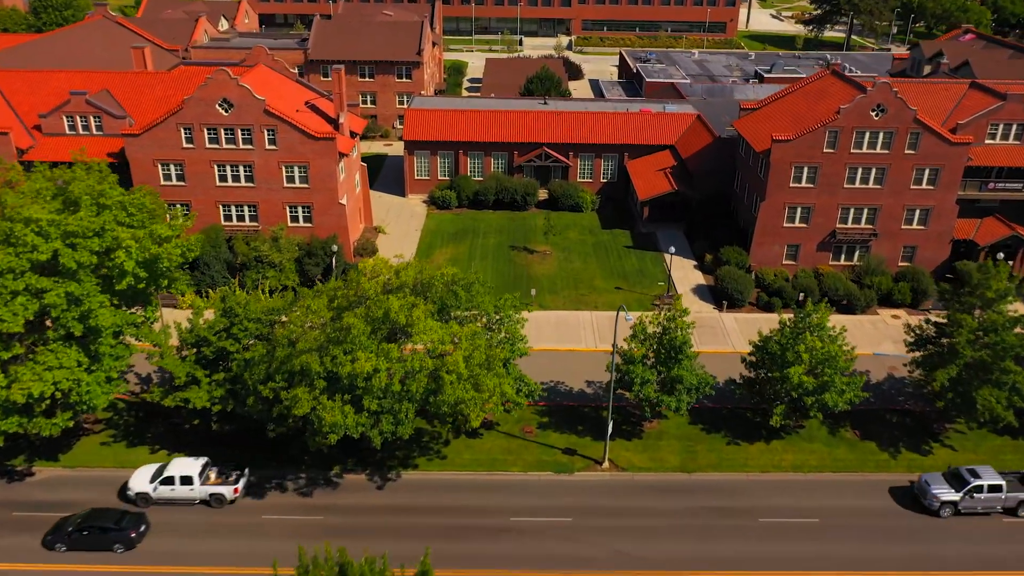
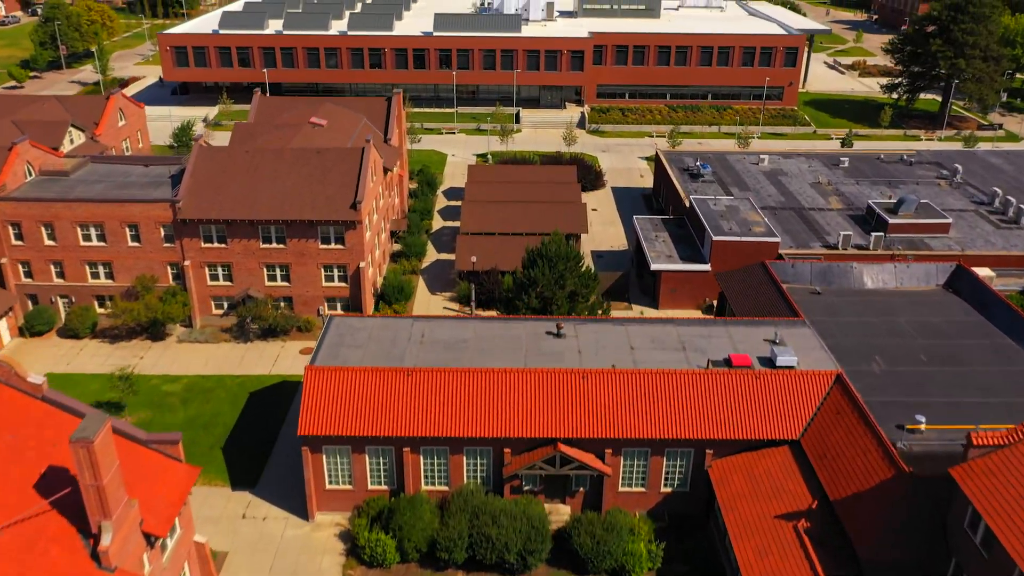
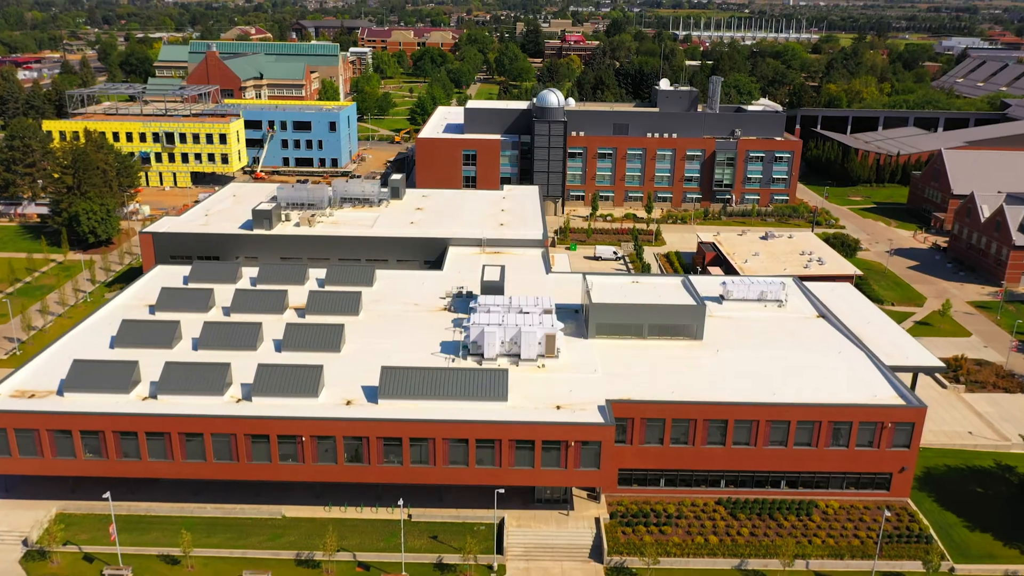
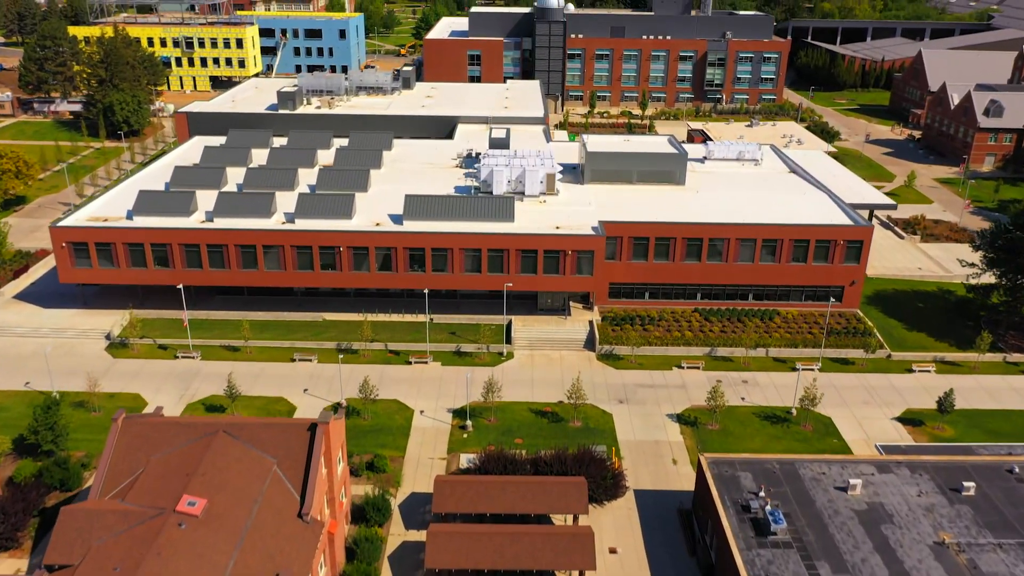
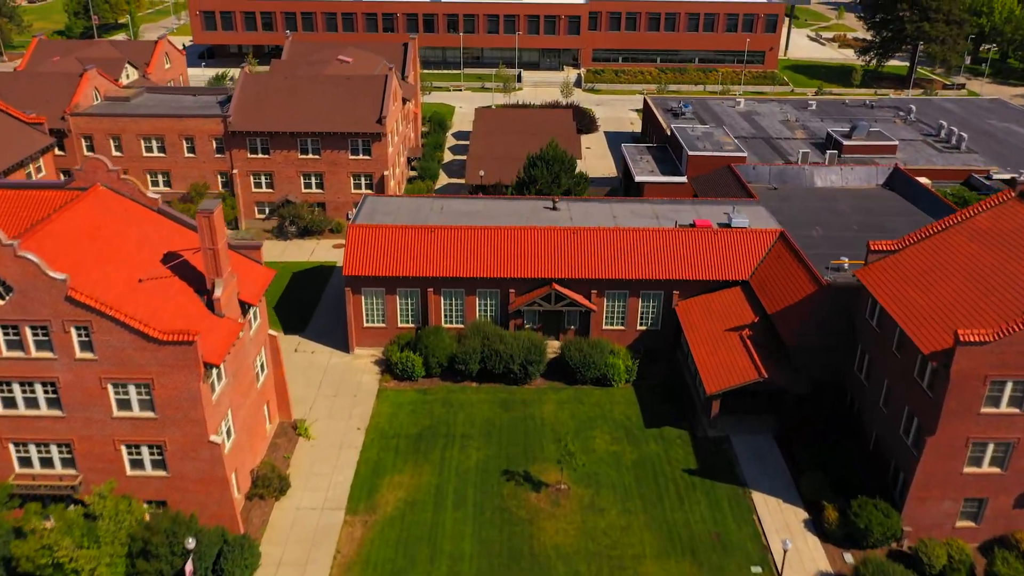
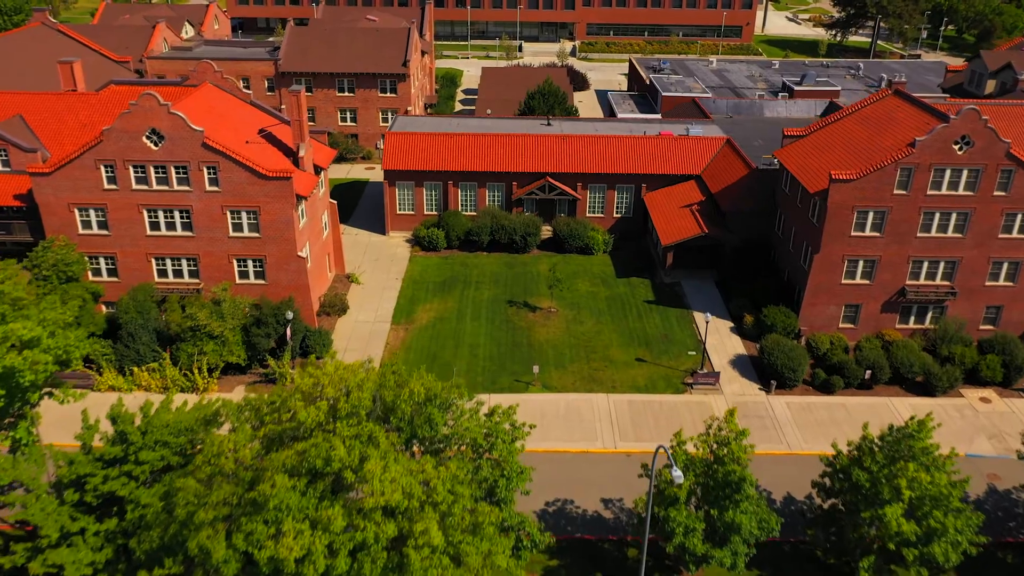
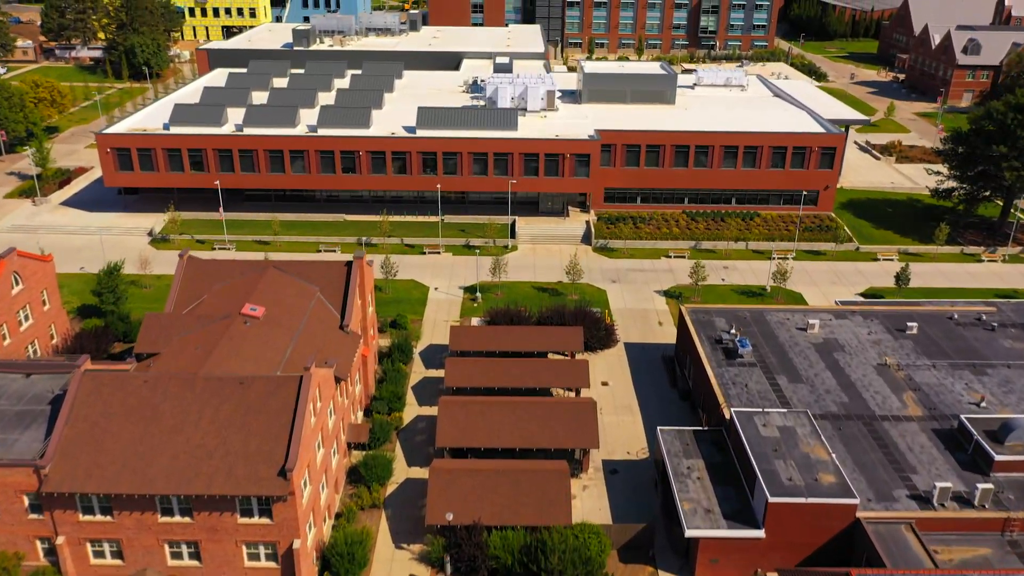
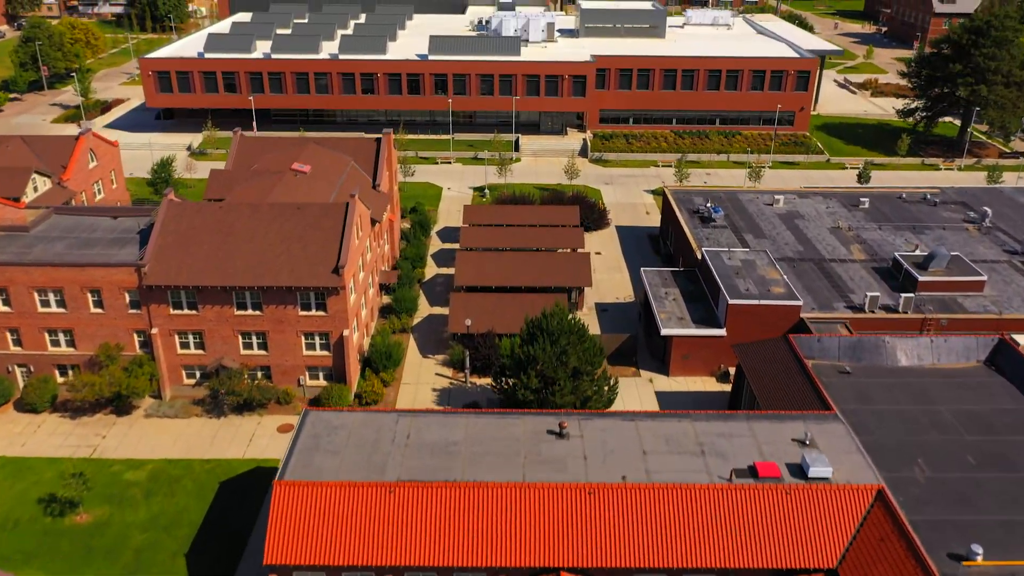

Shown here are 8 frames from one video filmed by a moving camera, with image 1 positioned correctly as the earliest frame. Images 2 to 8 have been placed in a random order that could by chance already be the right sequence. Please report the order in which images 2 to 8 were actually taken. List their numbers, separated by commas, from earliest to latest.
6, 5, 2, 8, 7, 4, 3
